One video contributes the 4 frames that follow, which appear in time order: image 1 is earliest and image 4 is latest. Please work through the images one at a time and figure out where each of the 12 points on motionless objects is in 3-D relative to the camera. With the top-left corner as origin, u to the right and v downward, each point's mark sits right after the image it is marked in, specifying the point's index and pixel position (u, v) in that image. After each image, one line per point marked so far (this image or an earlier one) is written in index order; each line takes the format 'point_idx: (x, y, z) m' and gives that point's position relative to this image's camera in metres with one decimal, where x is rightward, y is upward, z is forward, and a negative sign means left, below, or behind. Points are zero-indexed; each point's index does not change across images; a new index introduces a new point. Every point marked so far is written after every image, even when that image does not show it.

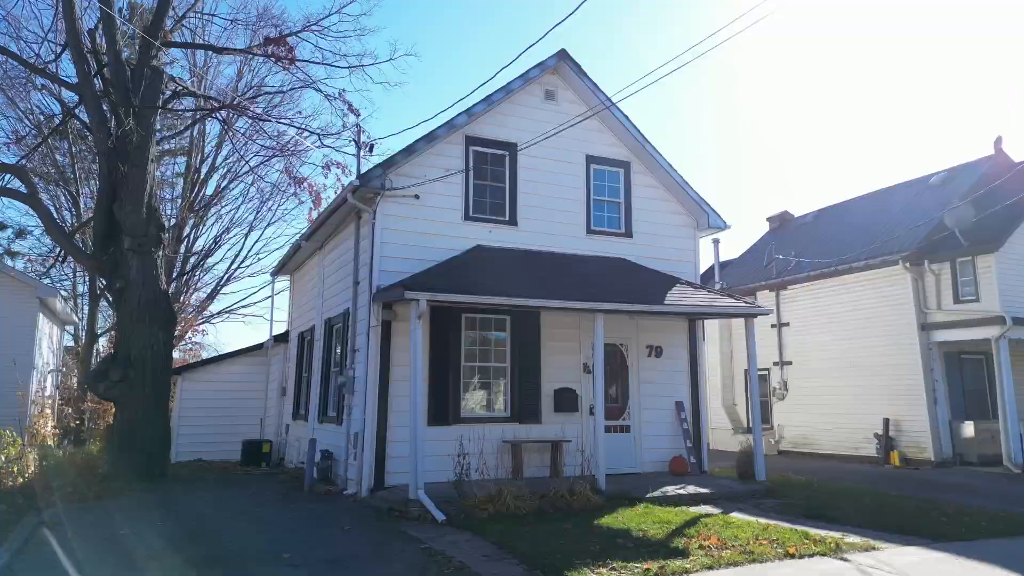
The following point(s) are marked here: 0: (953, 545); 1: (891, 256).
0: (+3.9, -2.3, +6.3) m
1: (+8.3, +0.7, +15.5) m
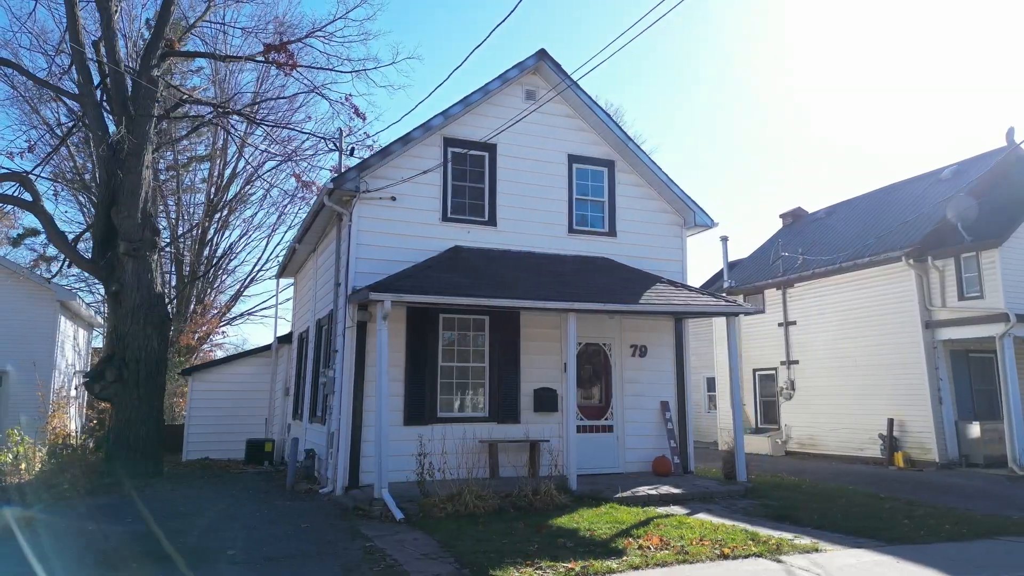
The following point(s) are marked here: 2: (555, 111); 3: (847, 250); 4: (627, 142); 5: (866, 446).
0: (+3.4, -2.3, +6.1) m
1: (+8.2, +0.8, +15.1) m
2: (+0.7, +3.0, +11.9) m
3: (+8.1, +0.9, +17.2) m
4: (+2.0, +2.5, +12.1) m
5: (+8.0, -3.6, +15.9) m
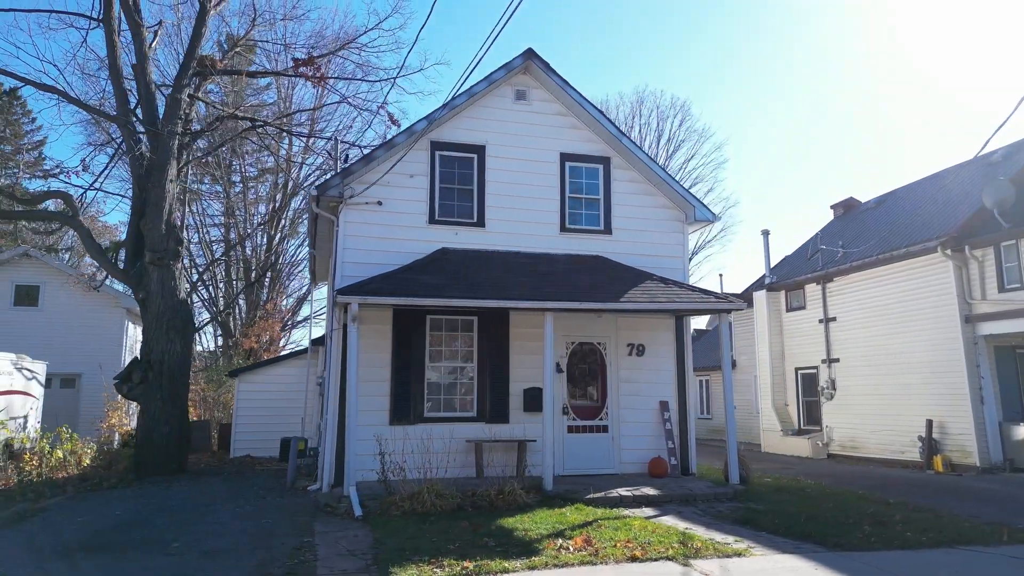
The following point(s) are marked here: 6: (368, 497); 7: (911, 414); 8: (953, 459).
0: (+2.6, -2.2, +5.8) m
1: (+8.4, +0.9, +14.2) m
2: (+0.6, +3.0, +11.9) m
3: (+8.6, +1.1, +16.2) m
4: (+1.8, +2.5, +11.9) m
5: (+8.4, -3.4, +15.0) m
6: (-1.7, -2.5, +8.4) m
7: (+8.4, -2.6, +14.8) m
8: (+8.6, -3.3, +13.7) m
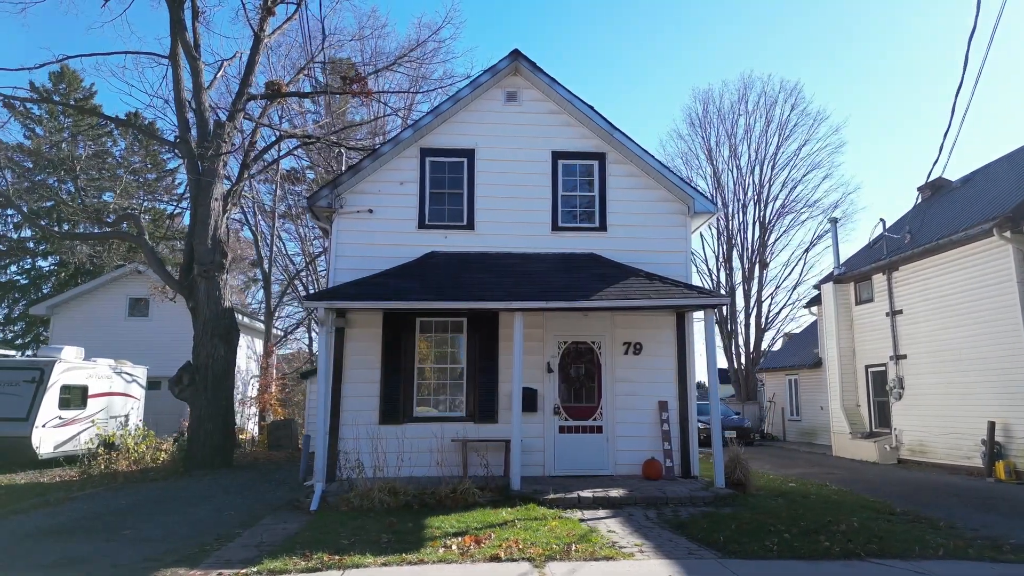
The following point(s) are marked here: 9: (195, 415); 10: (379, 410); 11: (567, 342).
0: (+1.5, -2.2, +5.5) m
1: (+8.6, +1.2, +12.7) m
2: (+0.4, +3.0, +11.8) m
3: (+9.2, +1.3, +14.7) m
4: (+1.7, +2.6, +11.6) m
5: (+8.9, -3.2, +13.5) m
6: (-2.3, -2.6, +8.9) m
7: (+8.8, -2.4, +13.4) m
8: (+8.8, -3.1, +12.2) m
9: (-6.4, -2.6, +14.1) m
10: (-2.0, -1.9, +10.7) m
11: (+0.9, -0.9, +11.3) m
